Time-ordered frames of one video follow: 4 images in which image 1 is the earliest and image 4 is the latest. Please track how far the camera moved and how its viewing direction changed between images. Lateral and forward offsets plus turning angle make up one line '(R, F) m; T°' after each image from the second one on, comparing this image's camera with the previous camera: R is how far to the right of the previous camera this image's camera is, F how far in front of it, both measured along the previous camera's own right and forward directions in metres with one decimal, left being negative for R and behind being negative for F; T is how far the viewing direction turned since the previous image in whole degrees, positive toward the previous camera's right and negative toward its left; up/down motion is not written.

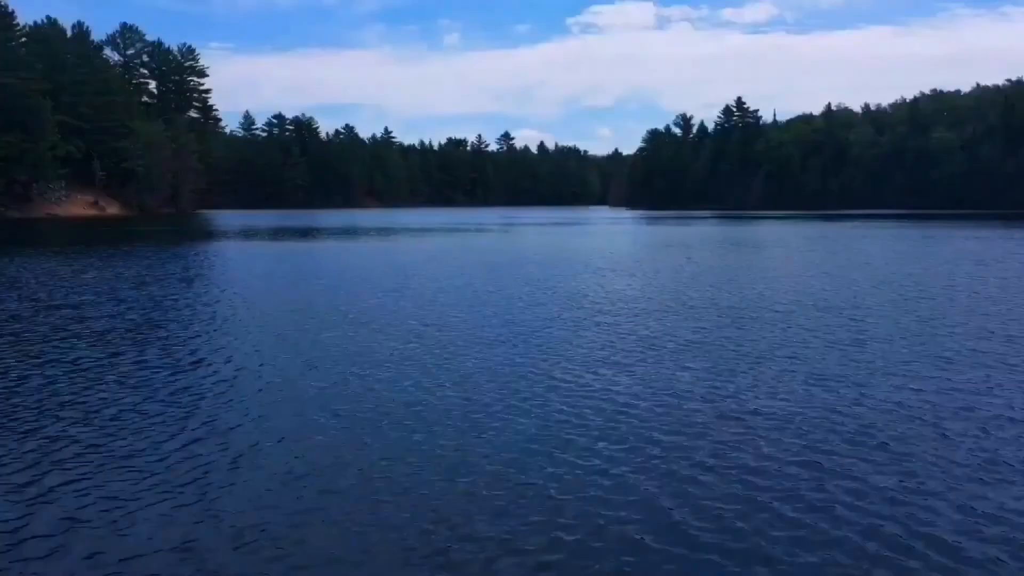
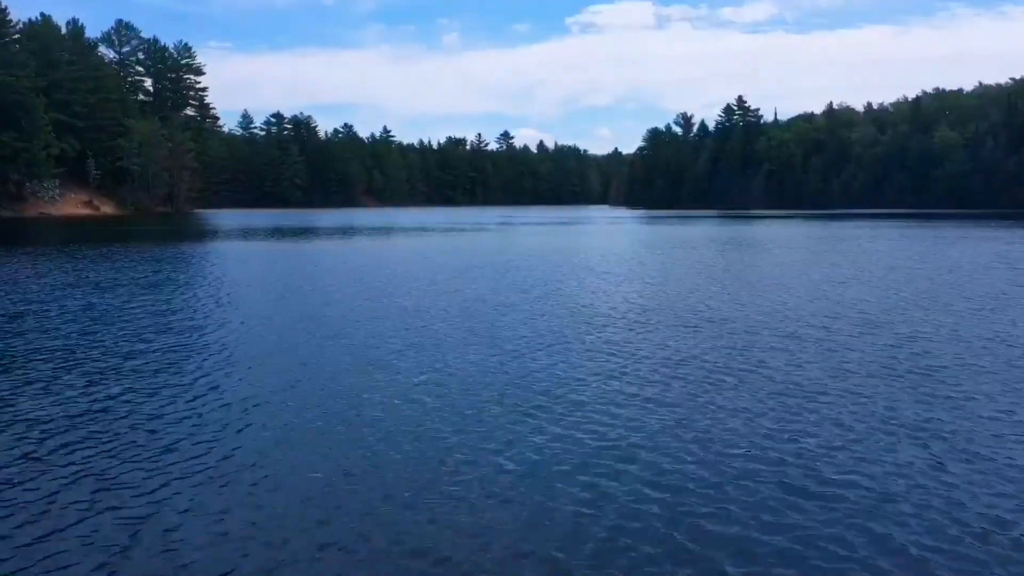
(0.0, +0.7) m; 0°
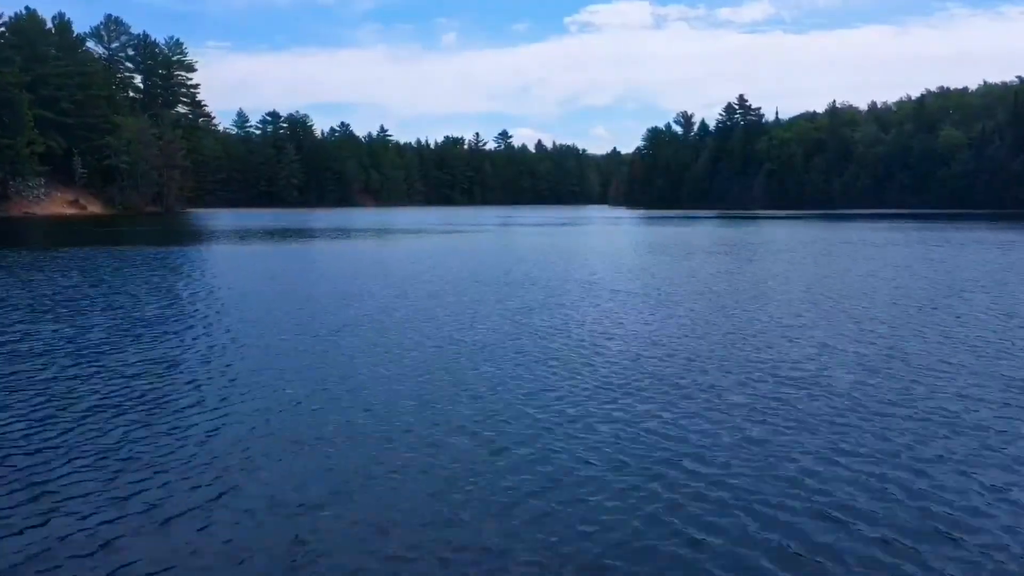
(0.0, +1.4) m; 0°
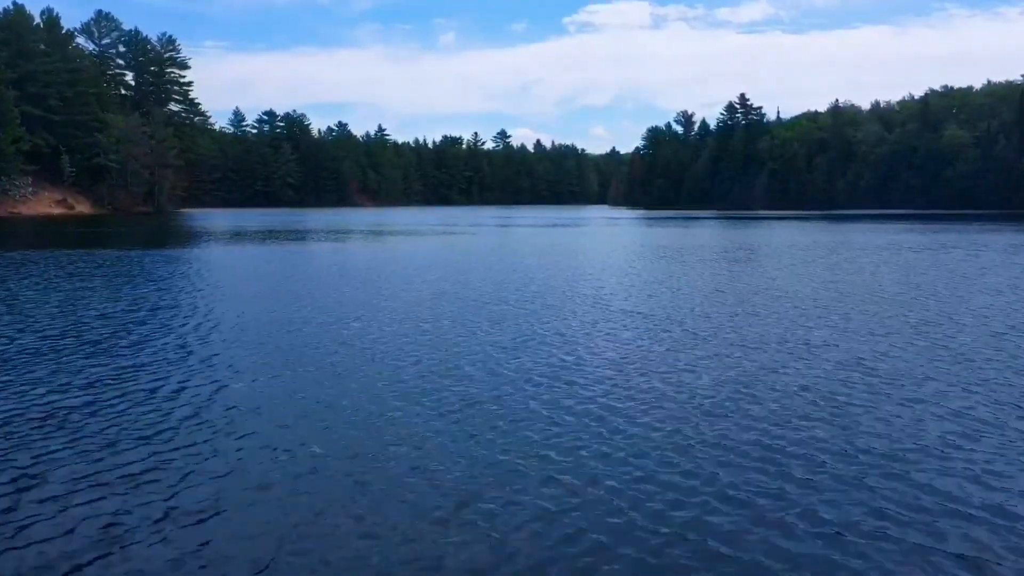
(0.0, +1.2) m; 0°
